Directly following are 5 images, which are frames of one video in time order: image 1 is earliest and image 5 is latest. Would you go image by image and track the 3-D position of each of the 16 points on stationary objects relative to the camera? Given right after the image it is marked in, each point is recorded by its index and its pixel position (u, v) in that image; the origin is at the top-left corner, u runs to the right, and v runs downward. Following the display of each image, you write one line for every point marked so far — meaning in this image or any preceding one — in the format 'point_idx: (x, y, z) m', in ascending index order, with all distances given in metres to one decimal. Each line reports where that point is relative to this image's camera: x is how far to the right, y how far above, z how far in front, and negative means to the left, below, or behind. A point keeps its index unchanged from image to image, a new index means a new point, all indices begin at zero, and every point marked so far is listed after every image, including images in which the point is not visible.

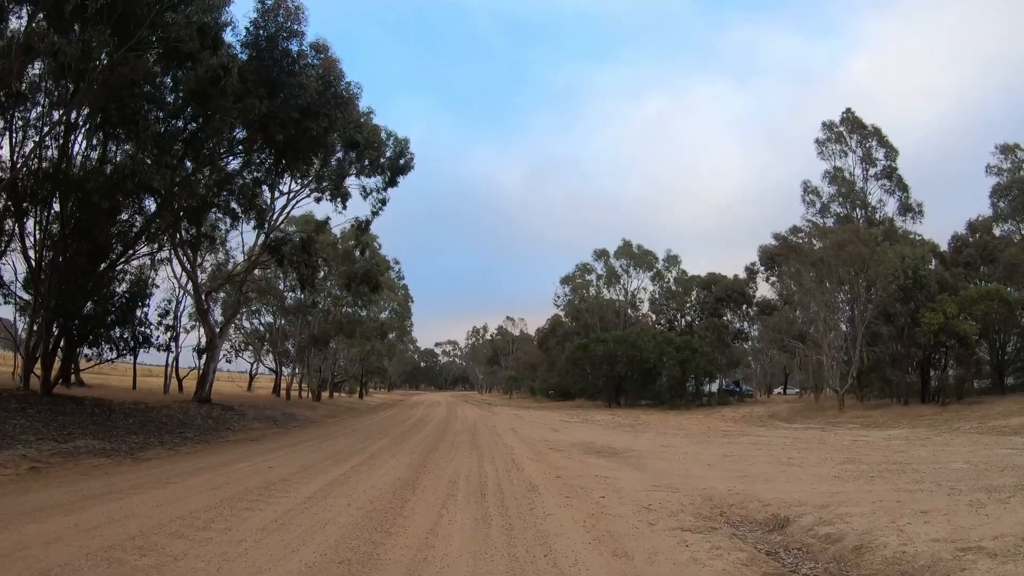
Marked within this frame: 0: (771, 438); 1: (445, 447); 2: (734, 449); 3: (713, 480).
0: (+7.9, -4.6, +18.9) m
1: (-1.5, -3.6, +14.0) m
2: (+5.7, -4.1, +15.8) m
3: (+3.6, -3.5, +11.1) m
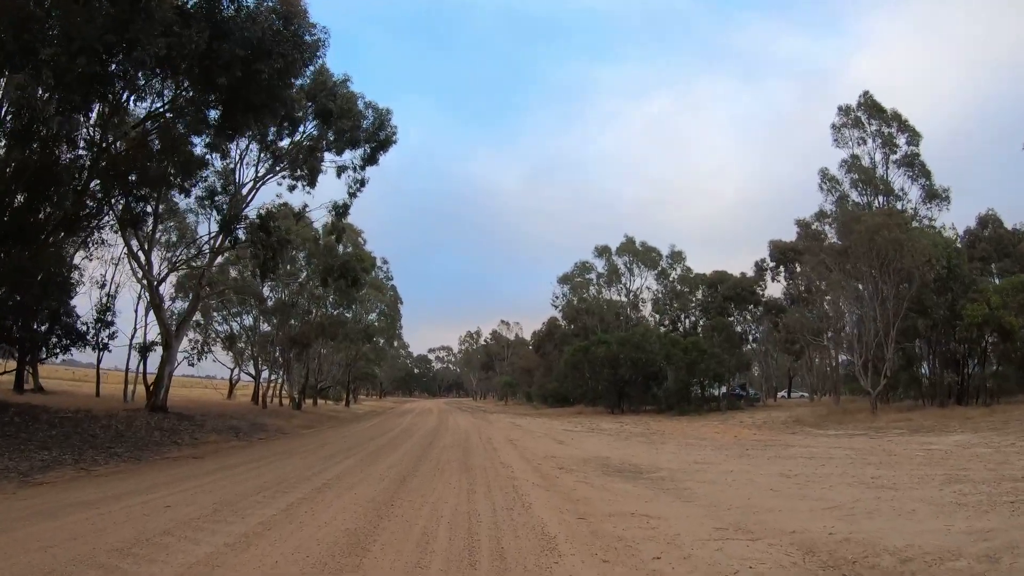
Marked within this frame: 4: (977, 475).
0: (+7.9, -4.1, +15.9) m
1: (-1.5, -3.2, +10.9) m
2: (+5.7, -3.7, +12.7) m
3: (+3.7, -3.0, +8.0) m
4: (+8.1, -3.3, +10.8) m
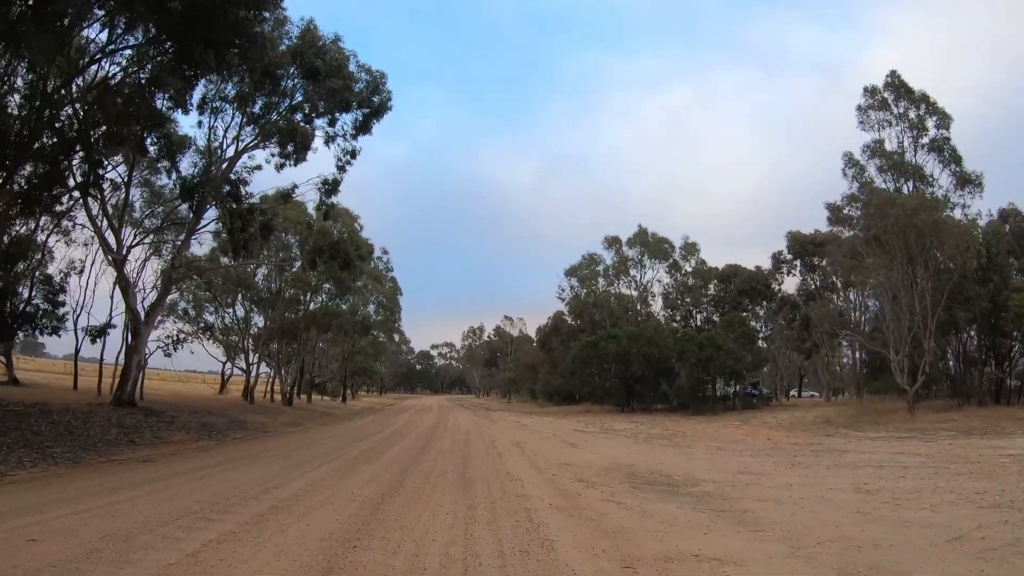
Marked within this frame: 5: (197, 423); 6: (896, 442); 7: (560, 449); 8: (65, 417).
0: (+8.1, -3.7, +13.5) m
1: (-1.3, -2.7, +8.6) m
2: (+5.9, -3.2, +10.4) m
3: (+3.8, -2.5, +5.7) m
4: (+8.2, -2.9, +8.5) m
5: (-10.1, -4.4, +20.0) m
6: (+11.3, -4.5, +18.4) m
7: (+1.2, -4.0, +15.5) m
8: (-12.1, -3.5, +16.9) m
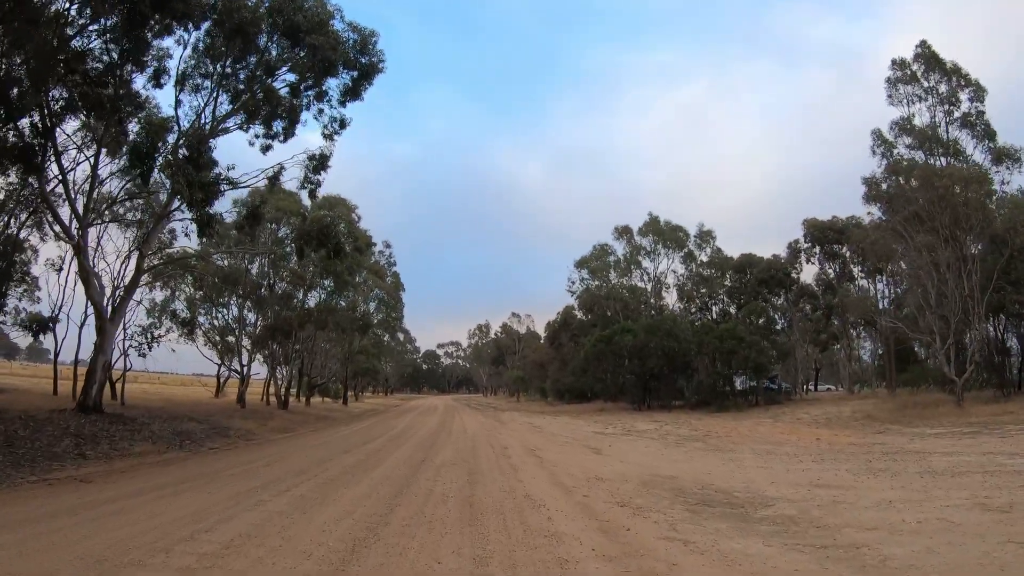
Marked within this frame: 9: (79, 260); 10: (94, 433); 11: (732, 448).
0: (+8.4, -3.2, +11.2) m
1: (-1.1, -2.3, +6.3) m
2: (+6.1, -2.7, +8.1) m
3: (+4.0, -2.1, +3.4) m
4: (+8.5, -2.3, +6.1) m
5: (-9.8, -4.1, +17.8) m
6: (+11.6, -3.9, +16.0) m
7: (+1.6, -3.6, +13.2) m
8: (-11.8, -3.3, +14.7) m
9: (-12.9, +0.6, +18.7) m
10: (-10.3, -3.6, +15.4) m
11: (+5.5, -4.0, +15.6) m
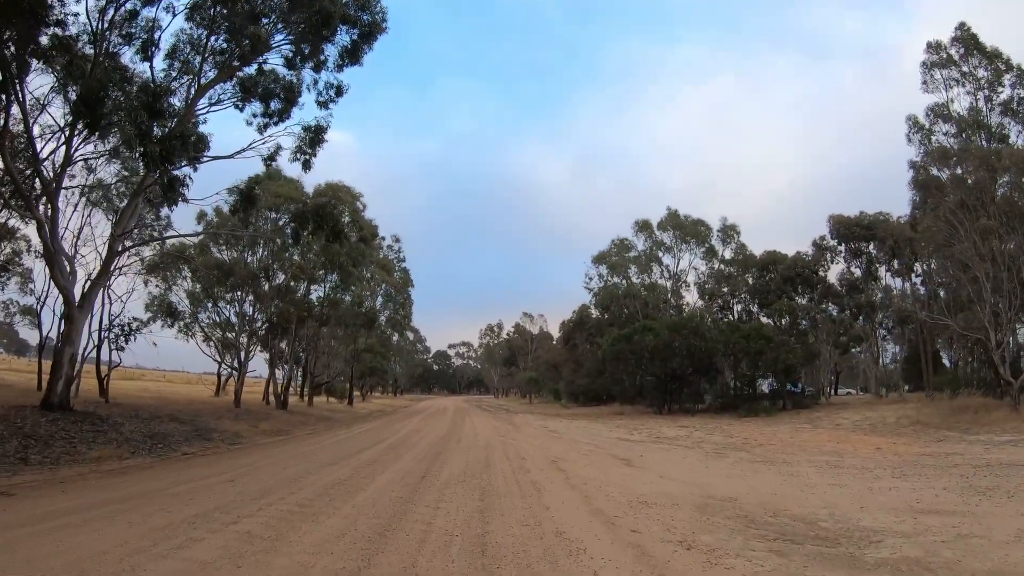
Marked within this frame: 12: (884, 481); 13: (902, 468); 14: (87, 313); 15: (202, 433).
0: (+8.7, -2.9, +8.9) m
1: (-0.9, -2.0, +4.2) m
2: (+6.4, -2.4, +5.9) m
3: (+4.2, -1.7, +1.2) m
4: (+8.7, -2.0, +3.9) m
5: (-9.3, -3.7, +15.9) m
6: (+12.0, -3.7, +13.7) m
7: (+1.9, -3.3, +11.0) m
8: (-11.4, -2.9, +12.8) m
9: (-12.4, +1.0, +16.9) m
10: (-10.0, -3.2, +13.5) m
11: (+5.9, -3.7, +13.4) m
12: (+6.0, -3.1, +9.9) m
13: (+7.2, -3.3, +11.4) m
14: (-11.3, -0.8, +16.7) m
15: (-9.0, -4.2, +18.0) m
